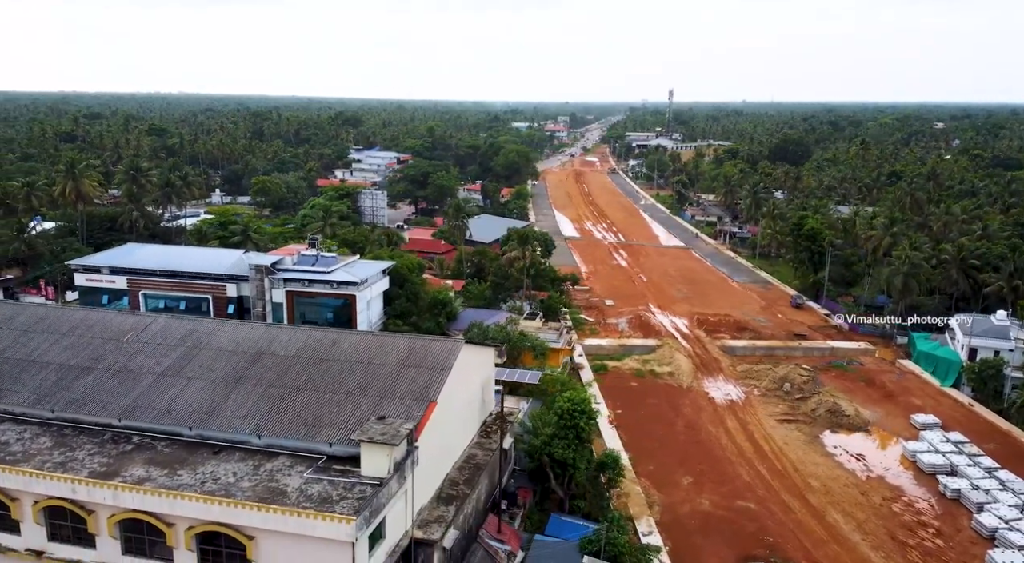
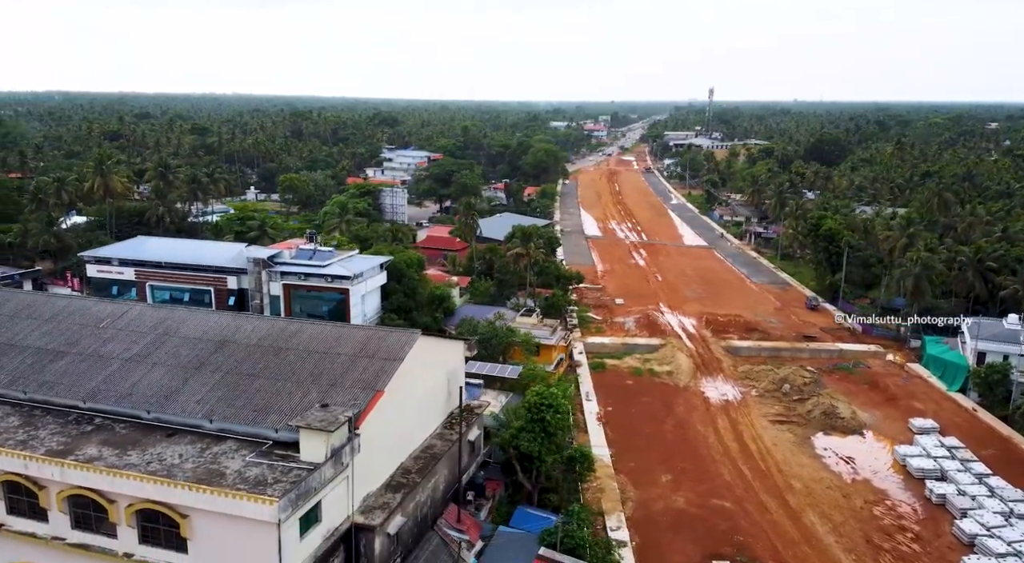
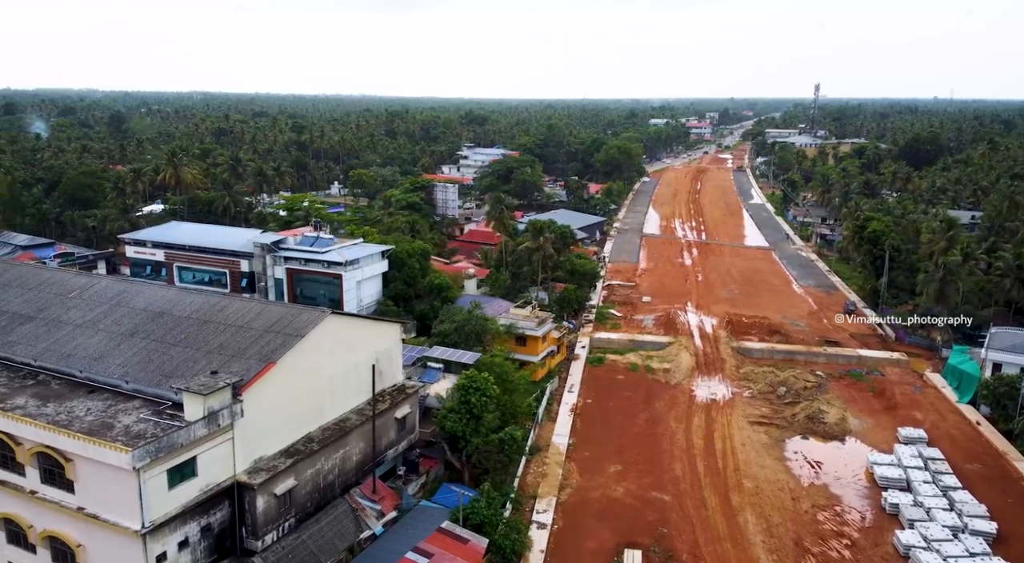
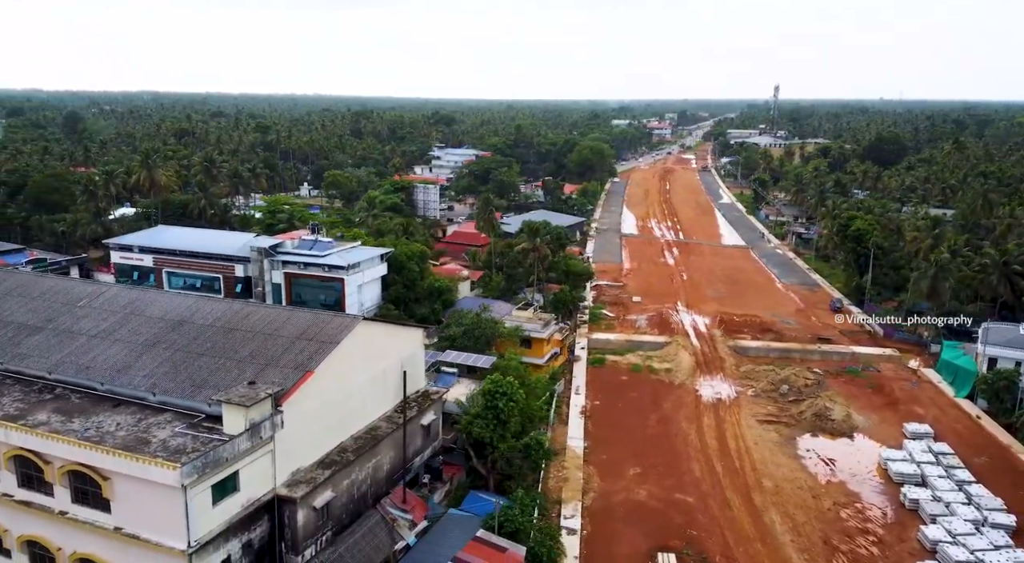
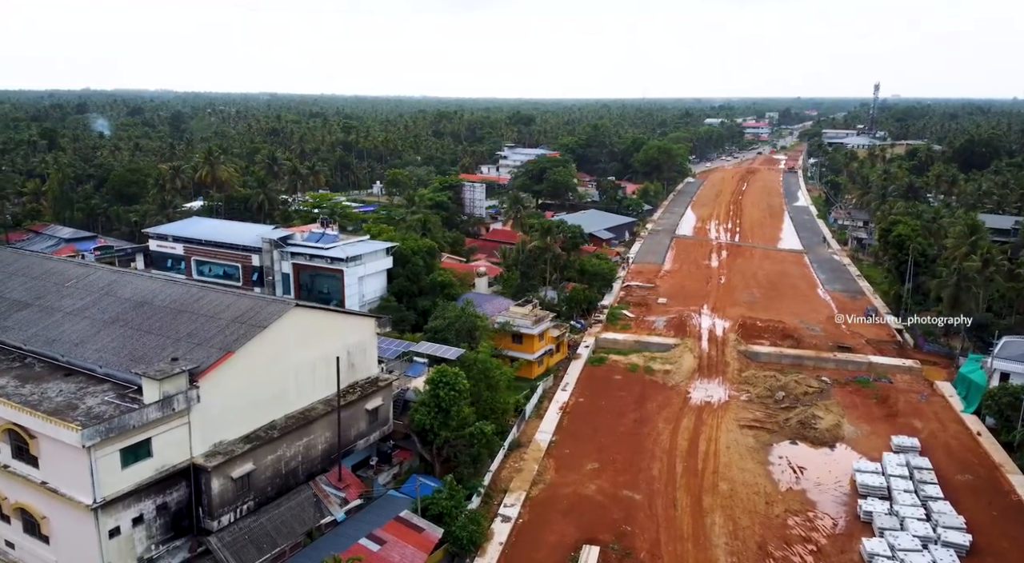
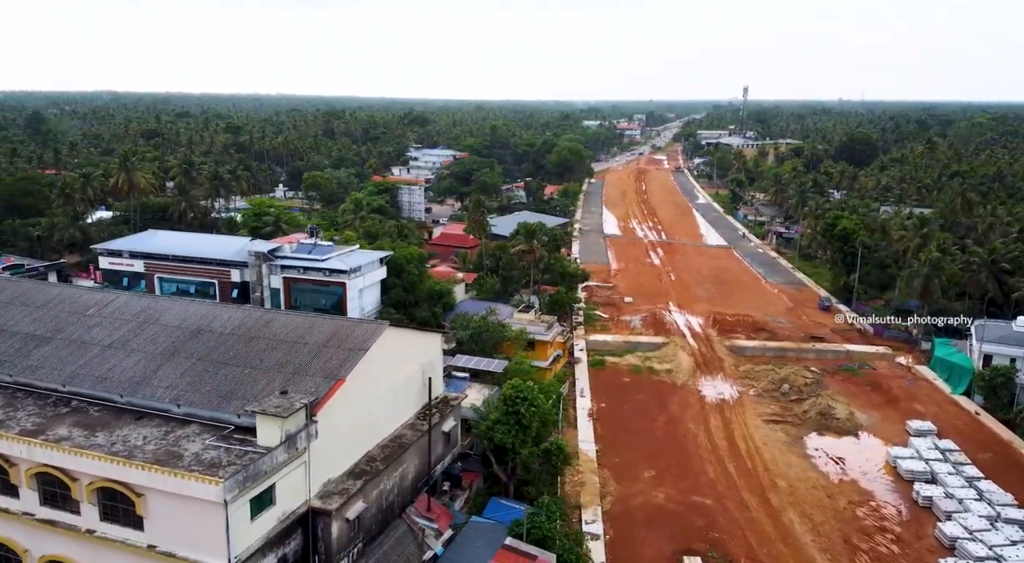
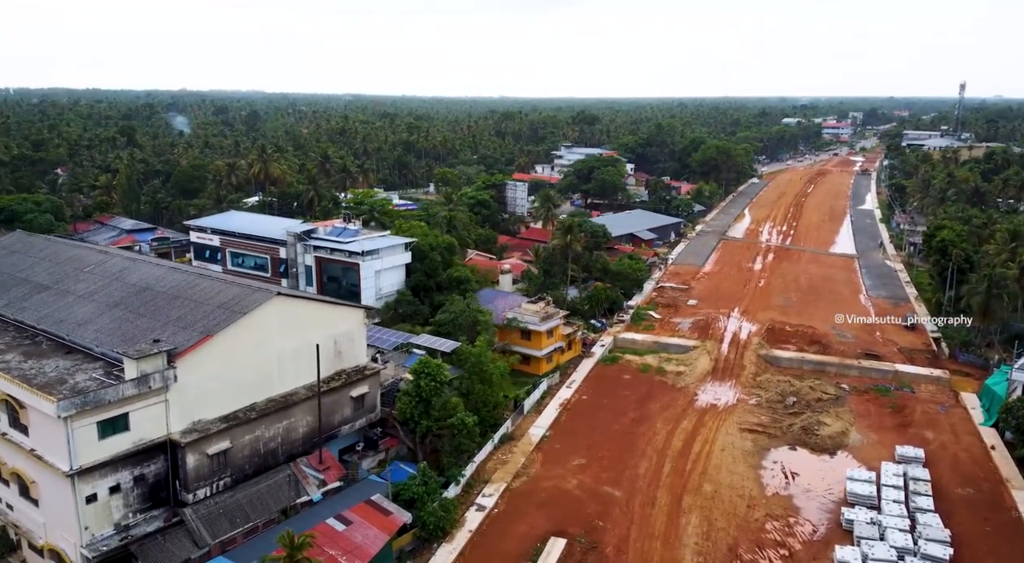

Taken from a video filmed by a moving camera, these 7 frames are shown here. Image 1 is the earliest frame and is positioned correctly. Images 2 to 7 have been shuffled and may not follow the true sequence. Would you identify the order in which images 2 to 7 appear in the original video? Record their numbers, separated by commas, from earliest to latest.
2, 6, 4, 3, 5, 7
